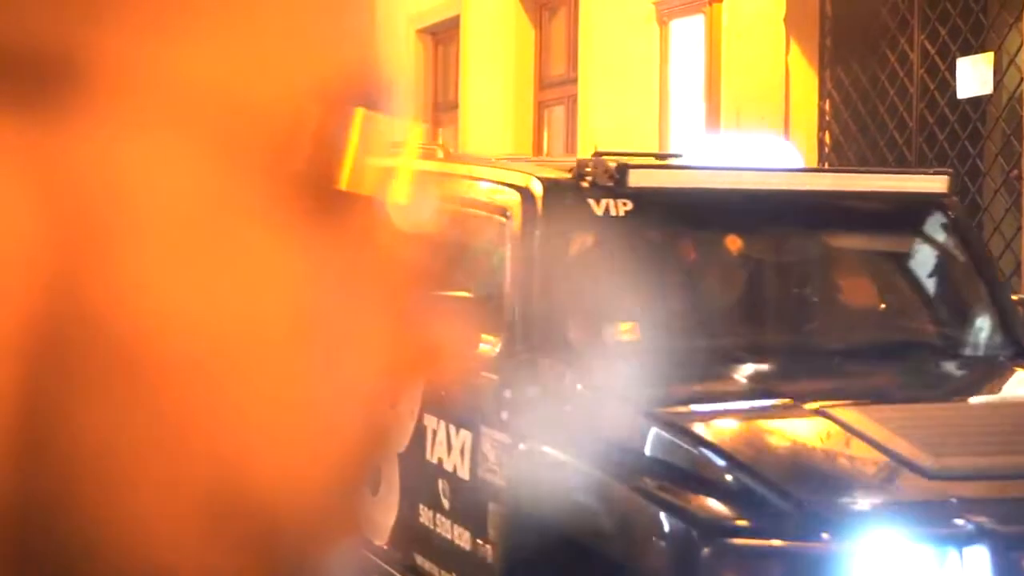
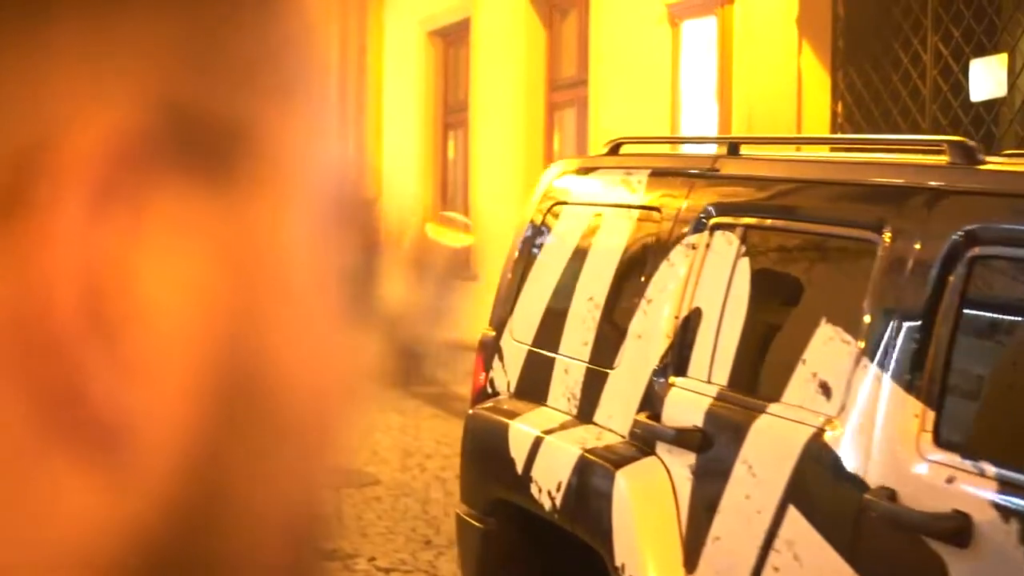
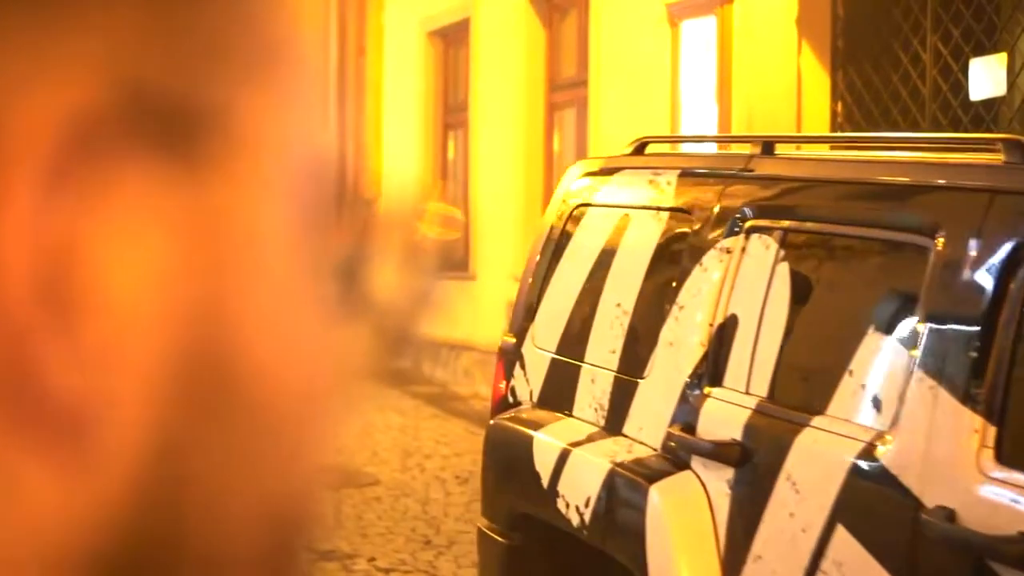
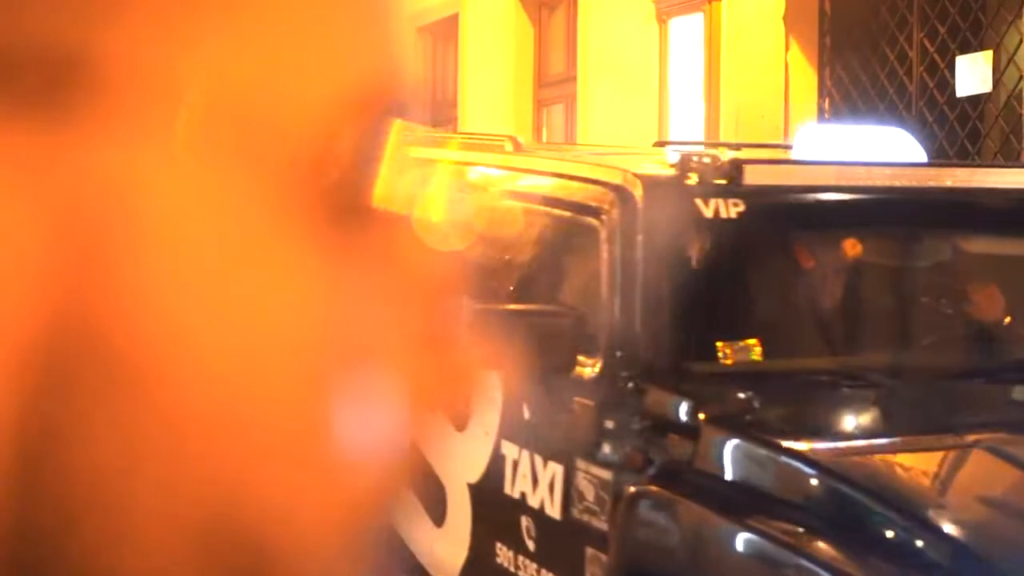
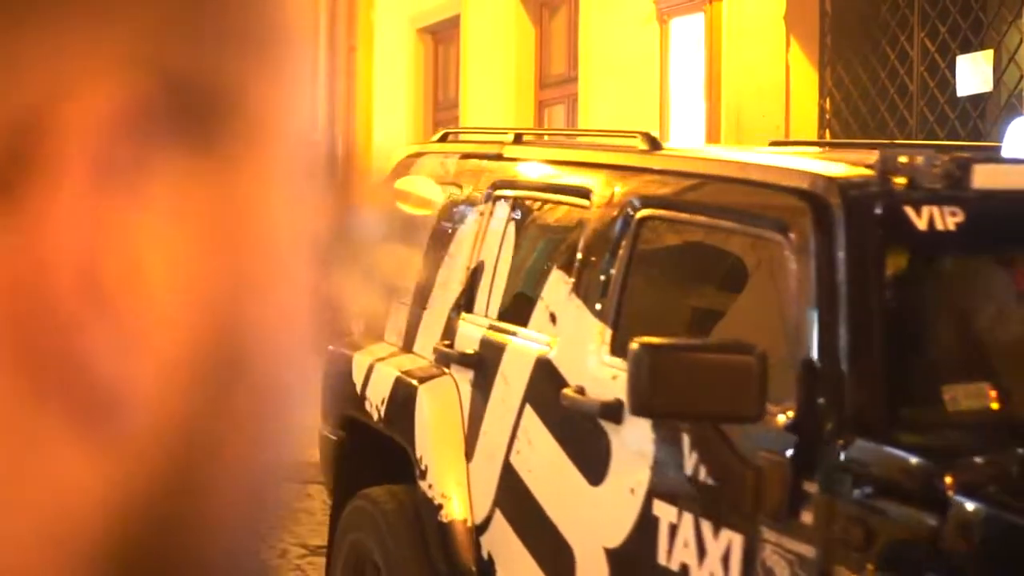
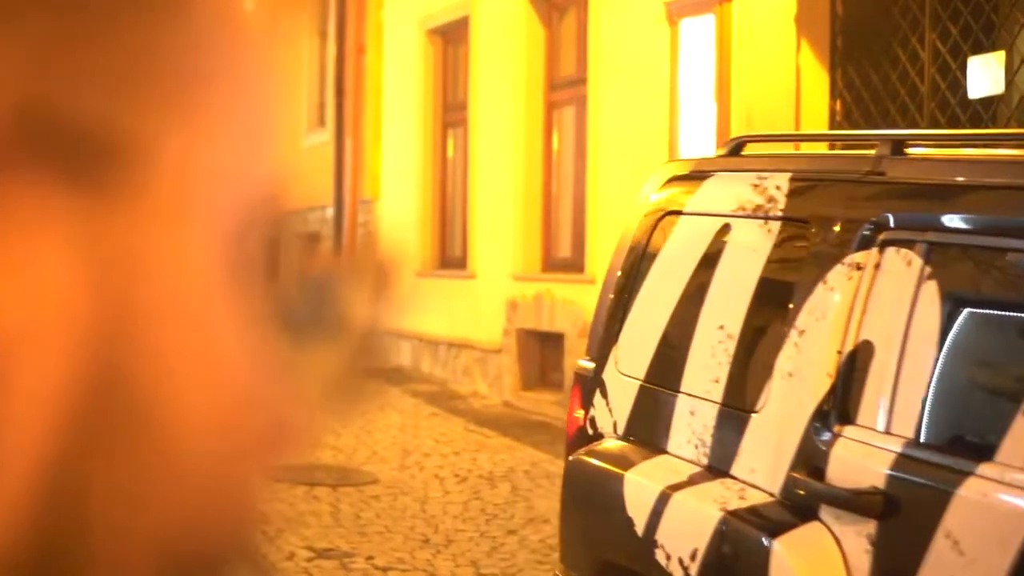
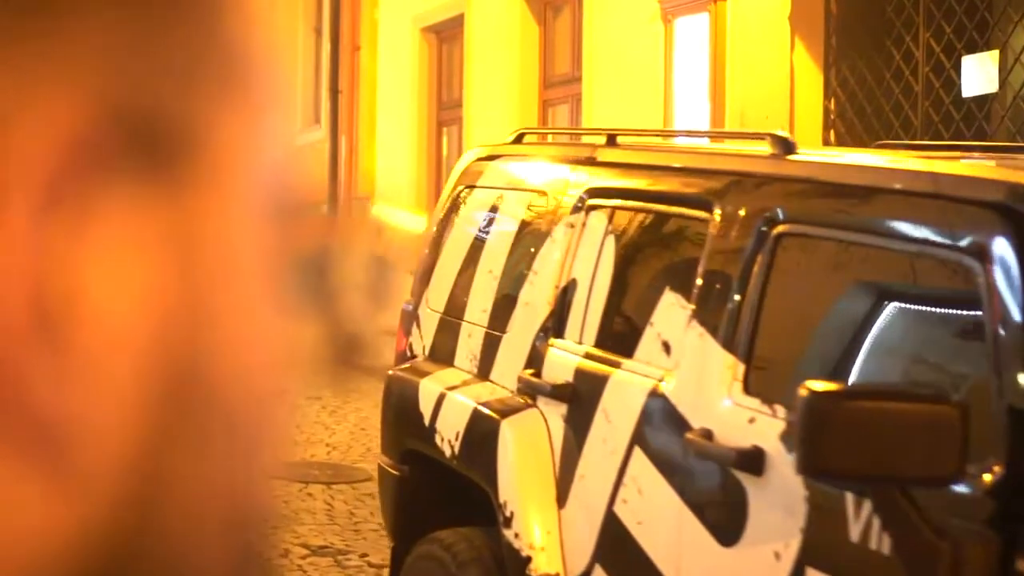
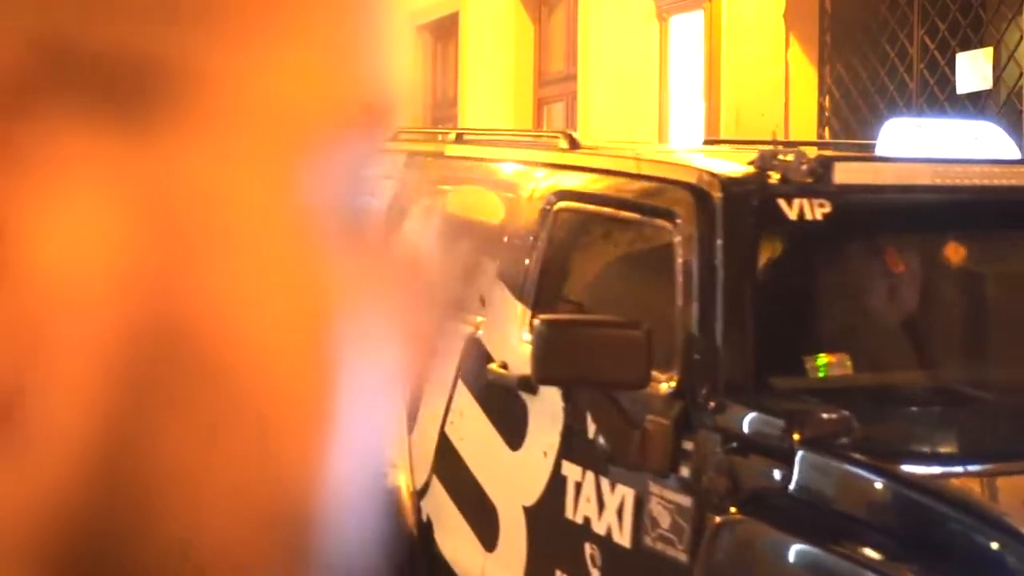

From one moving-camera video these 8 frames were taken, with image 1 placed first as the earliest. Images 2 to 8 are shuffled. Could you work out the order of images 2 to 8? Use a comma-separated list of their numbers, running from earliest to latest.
4, 8, 5, 7, 2, 3, 6
